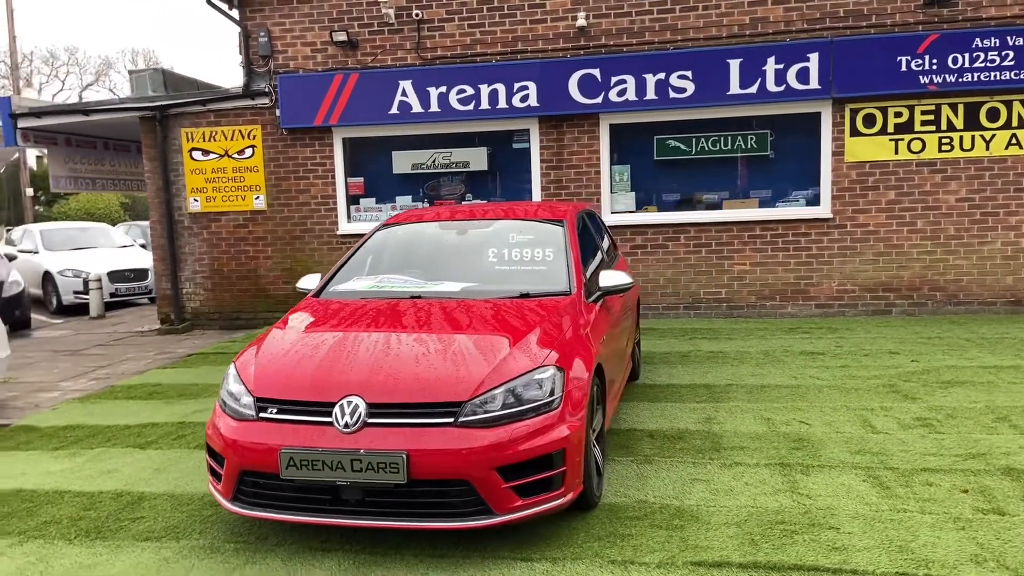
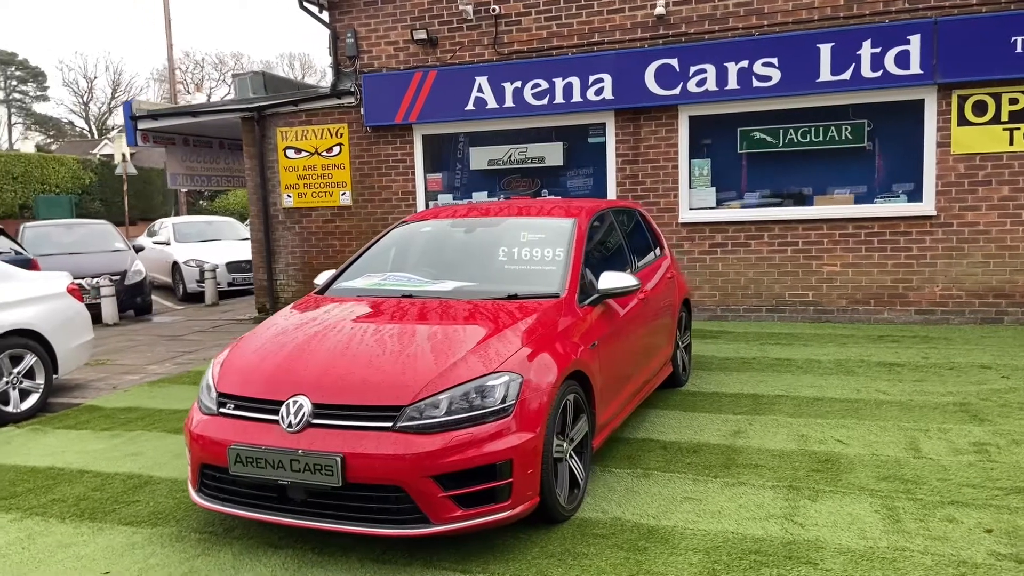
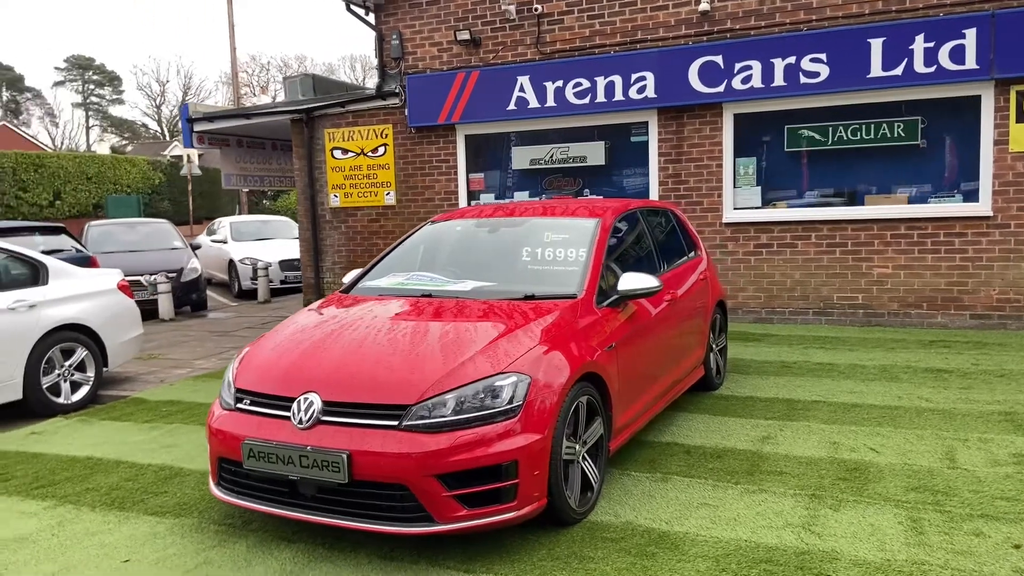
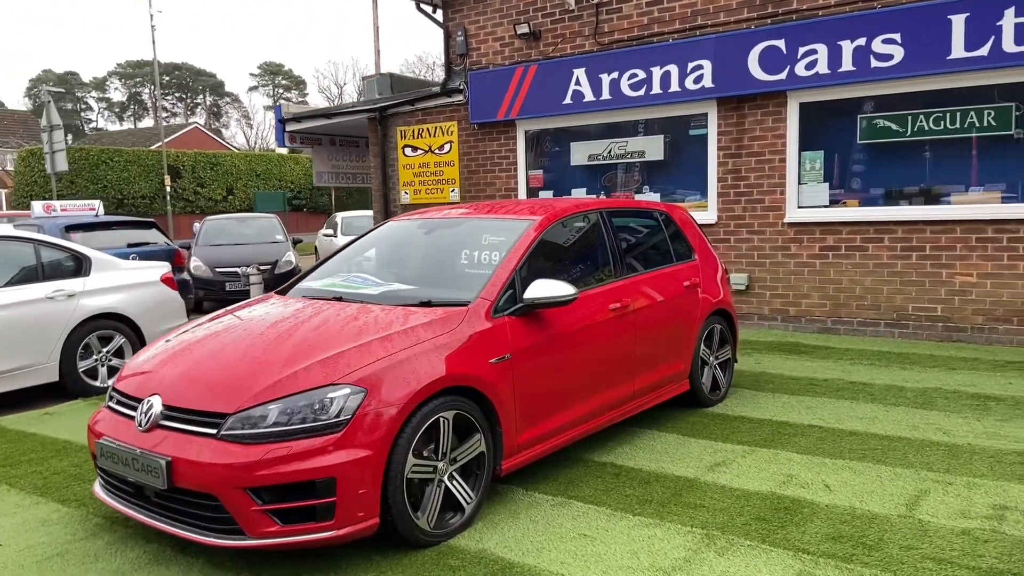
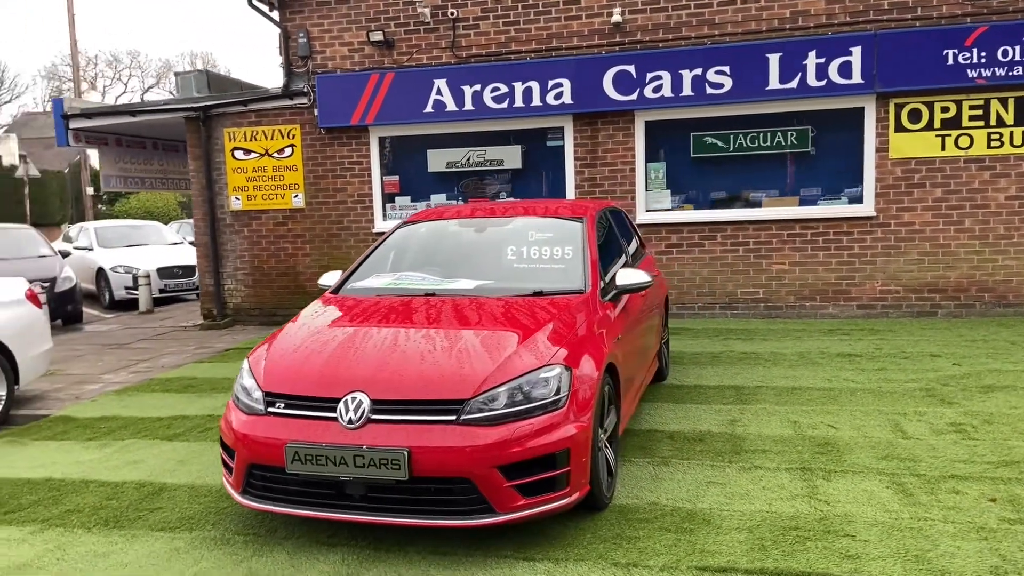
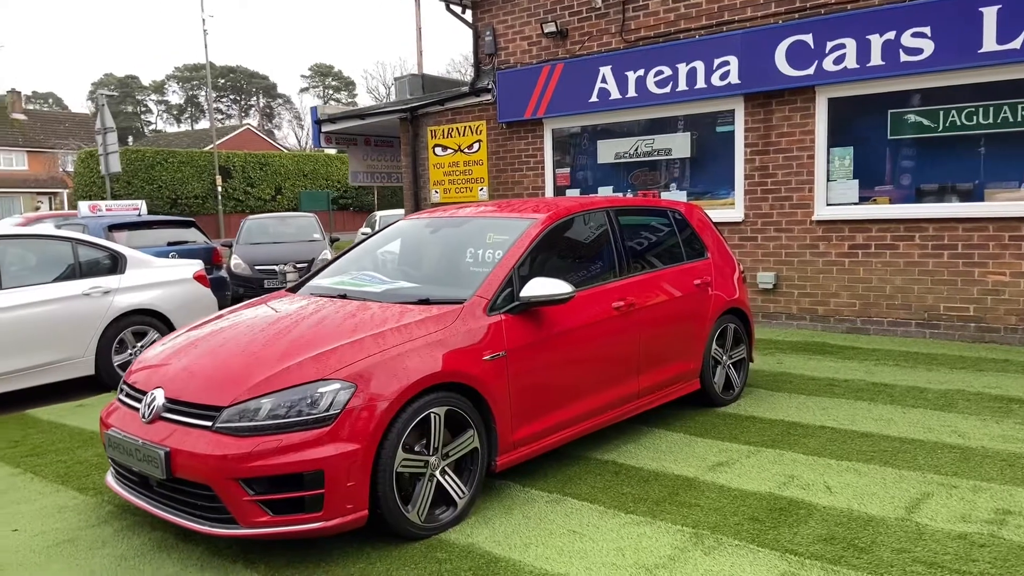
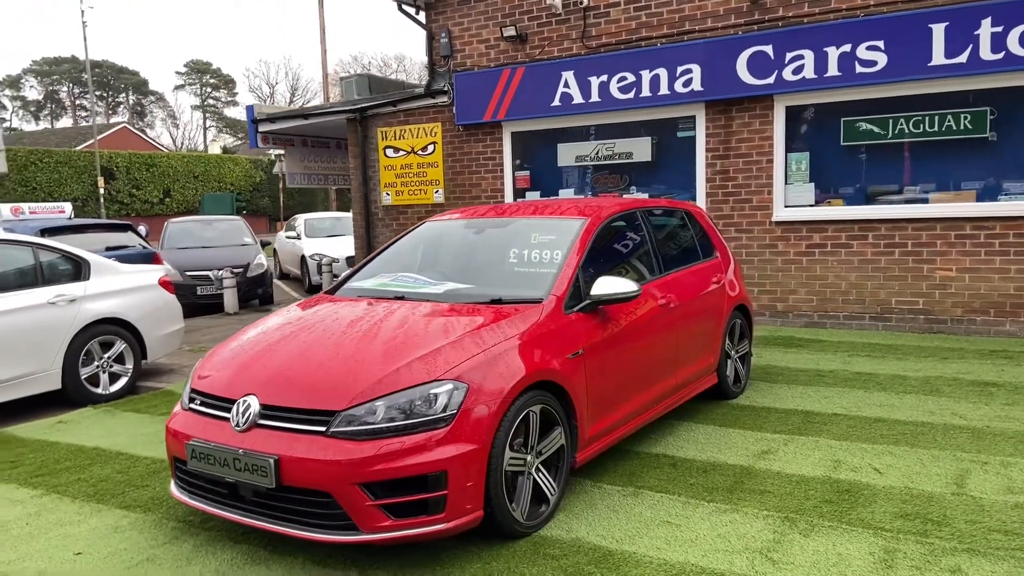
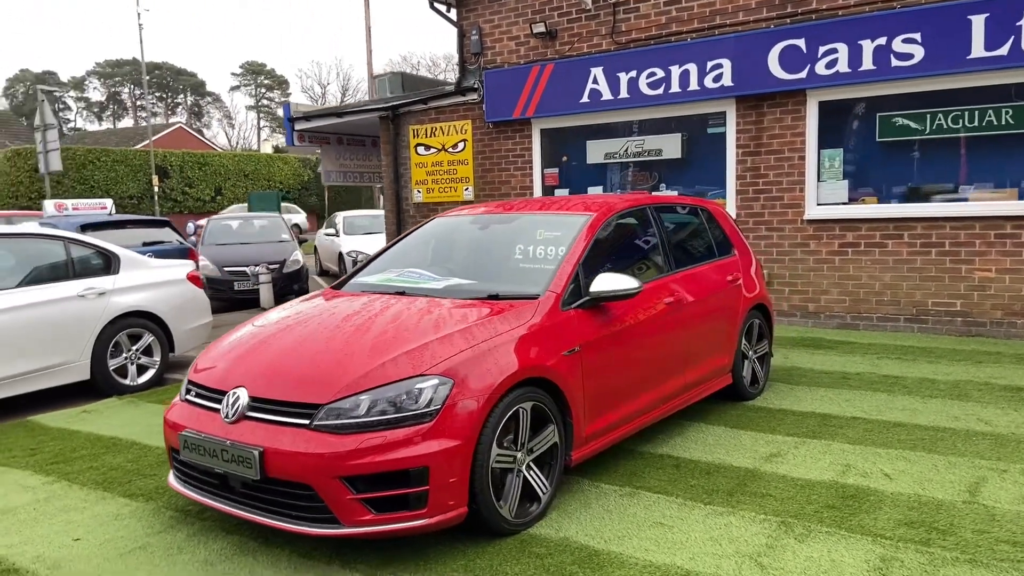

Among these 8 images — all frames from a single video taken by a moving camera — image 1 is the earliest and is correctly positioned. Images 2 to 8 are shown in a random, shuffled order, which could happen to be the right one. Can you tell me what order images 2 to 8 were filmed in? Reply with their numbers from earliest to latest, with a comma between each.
5, 2, 3, 7, 8, 4, 6
